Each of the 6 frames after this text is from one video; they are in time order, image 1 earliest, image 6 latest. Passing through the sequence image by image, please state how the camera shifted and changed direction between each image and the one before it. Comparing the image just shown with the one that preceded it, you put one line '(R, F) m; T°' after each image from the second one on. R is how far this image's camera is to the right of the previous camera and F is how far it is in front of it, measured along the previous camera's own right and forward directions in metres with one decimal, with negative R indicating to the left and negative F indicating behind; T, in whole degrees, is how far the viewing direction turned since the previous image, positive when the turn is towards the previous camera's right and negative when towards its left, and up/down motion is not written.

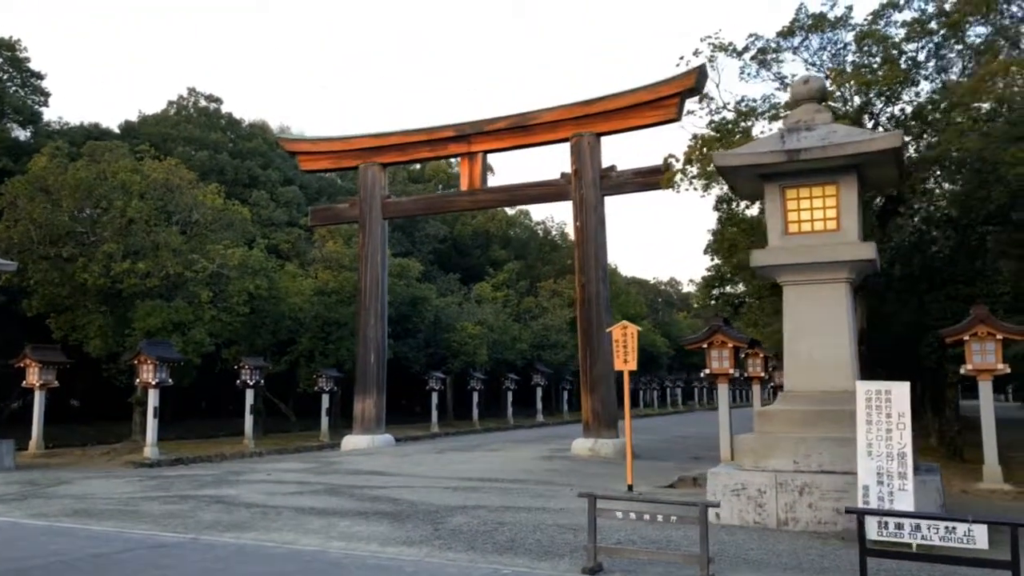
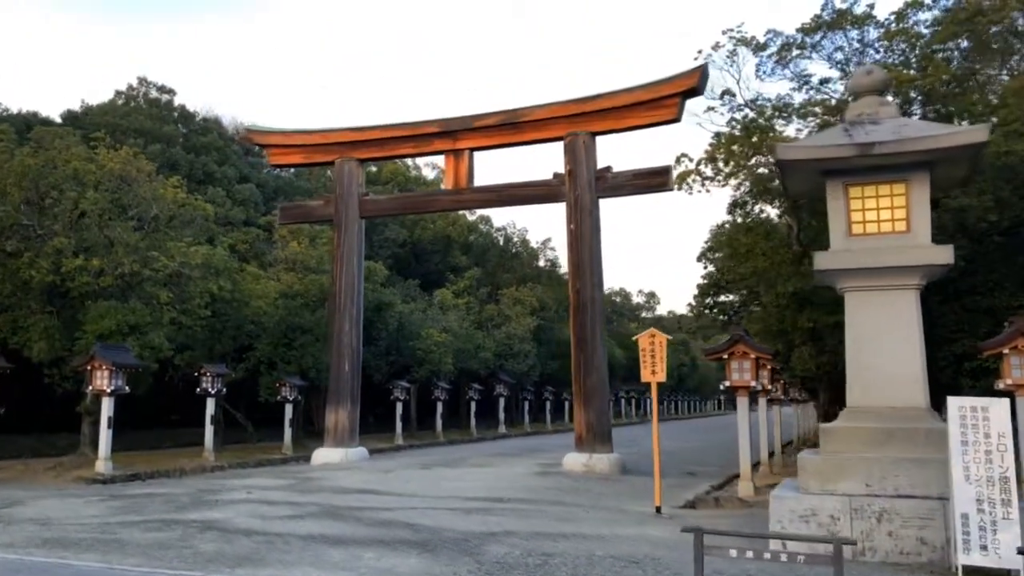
(-1.0, +1.0) m; +4°
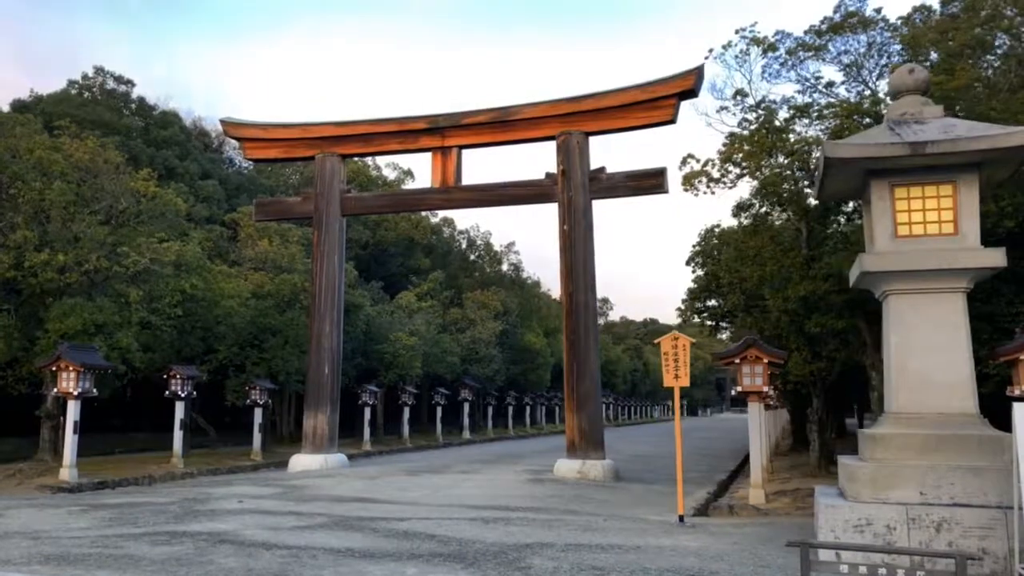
(-0.9, +0.5) m; +4°
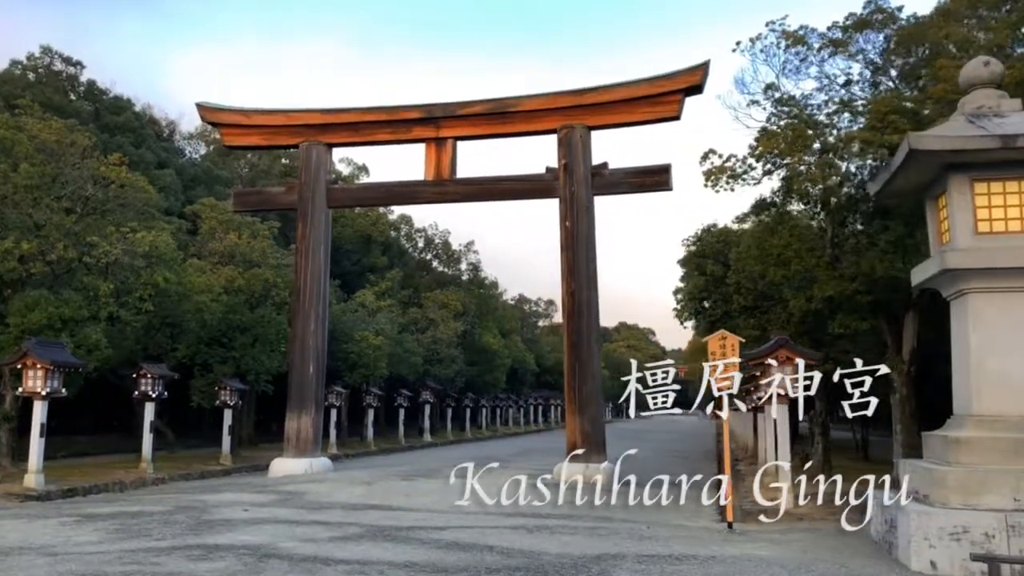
(-1.3, +0.6) m; +4°
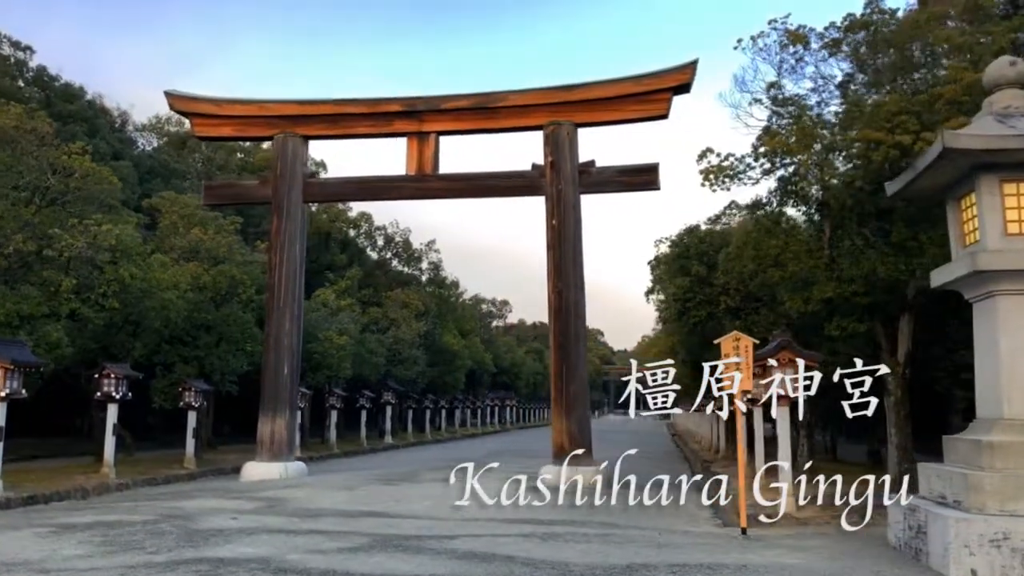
(-0.7, +0.4) m; +4°
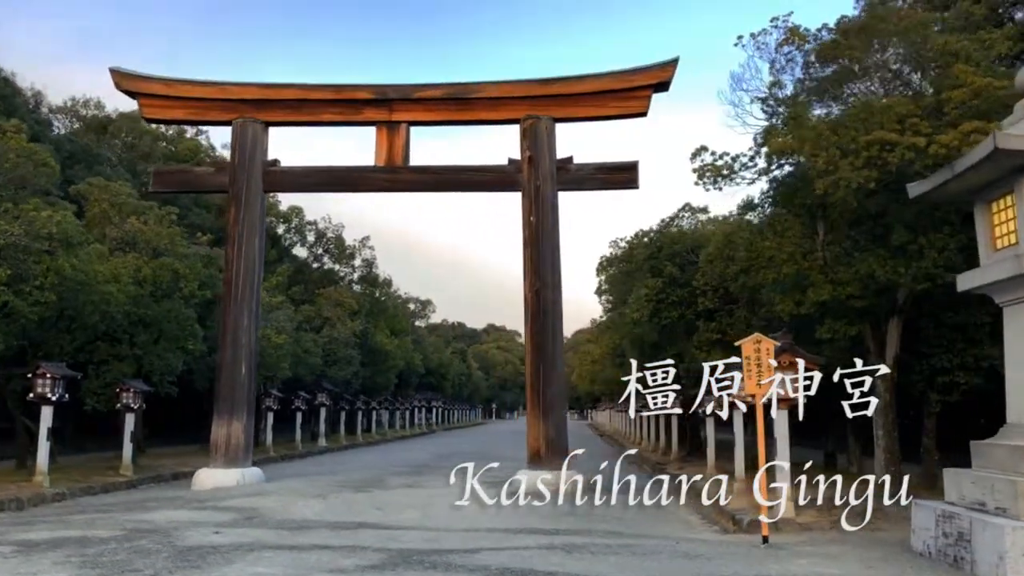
(-1.2, +0.6) m; +6°
